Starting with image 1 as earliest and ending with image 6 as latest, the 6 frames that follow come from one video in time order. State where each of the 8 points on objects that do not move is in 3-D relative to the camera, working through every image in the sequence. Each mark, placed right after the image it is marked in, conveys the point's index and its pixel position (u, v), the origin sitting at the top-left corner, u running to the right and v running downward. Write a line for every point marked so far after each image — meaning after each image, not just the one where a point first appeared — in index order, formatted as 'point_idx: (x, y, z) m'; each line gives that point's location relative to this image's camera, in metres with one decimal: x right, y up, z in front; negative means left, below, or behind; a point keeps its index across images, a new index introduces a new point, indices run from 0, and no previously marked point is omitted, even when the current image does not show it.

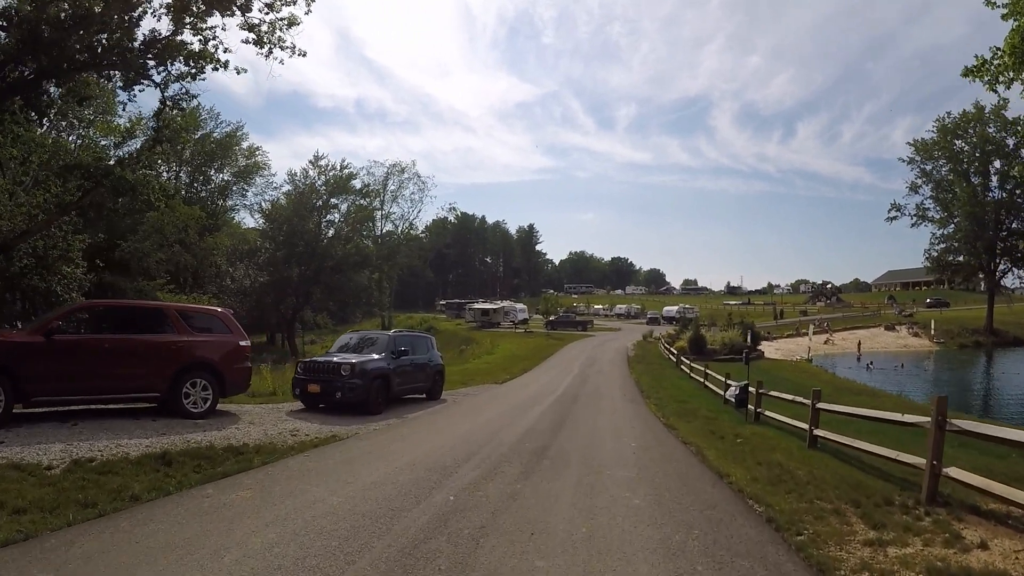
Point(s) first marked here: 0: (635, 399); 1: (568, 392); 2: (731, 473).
0: (+3.2, -2.8, +18.1) m
1: (+1.8, -2.8, +19.9) m
2: (+2.6, -2.2, +8.1) m
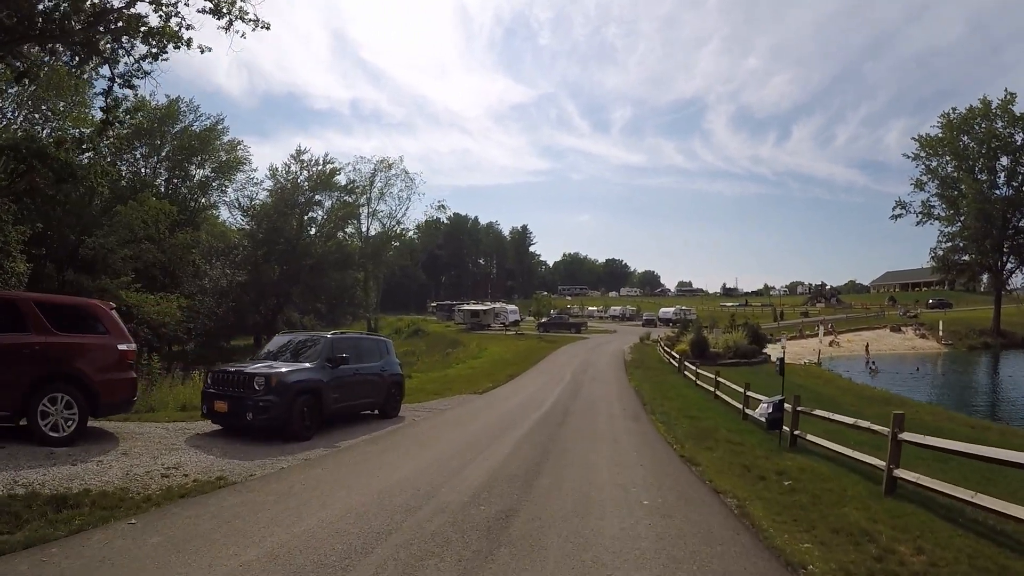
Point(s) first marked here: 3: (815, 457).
0: (+2.7, -2.6, +15.0) m
1: (+1.2, -2.7, +16.8) m
2: (+2.1, -2.0, +5.0) m
3: (+4.8, -2.7, +11.1) m
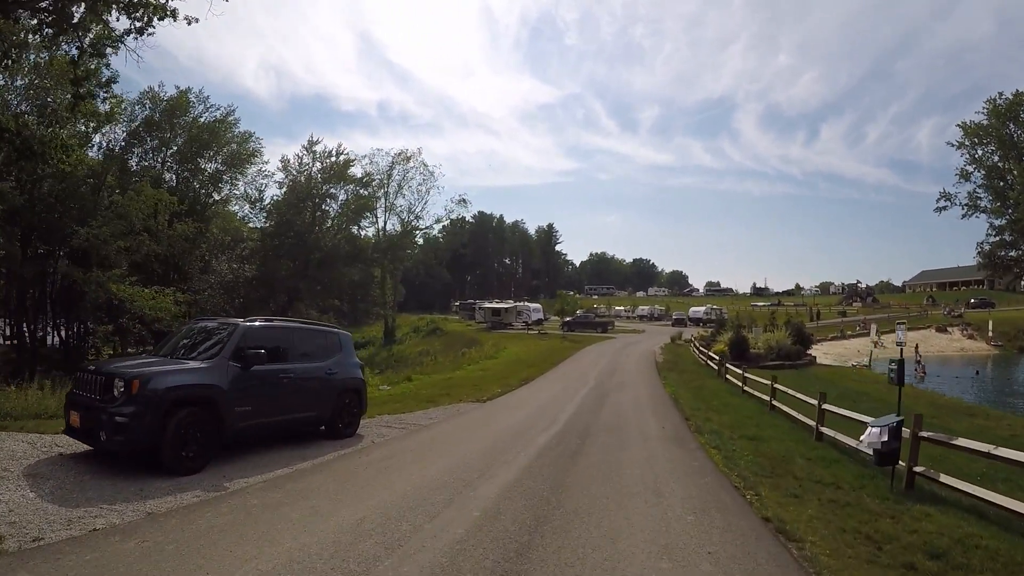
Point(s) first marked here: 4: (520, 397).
0: (+2.7, -2.3, +11.4) m
1: (+1.3, -2.4, +13.2) m
2: (+1.8, -1.6, +1.4) m
3: (+4.7, -2.4, +7.4) m
4: (+0.2, -2.7, +17.1) m
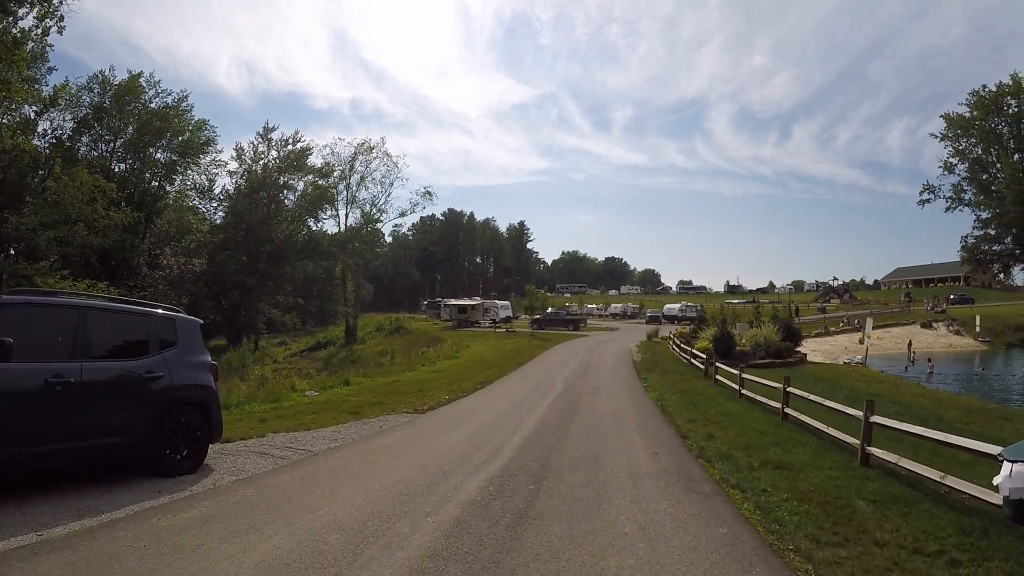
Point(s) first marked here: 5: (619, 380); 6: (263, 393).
0: (+1.9, -1.9, +8.1) m
1: (+0.5, -2.0, +9.8) m
2: (+1.3, -1.2, -1.9) m
3: (+4.1, -2.0, +4.2) m
4: (-0.8, -2.3, +13.7) m
5: (+3.0, -2.6, +19.5) m
6: (-6.3, -2.6, +17.6) m
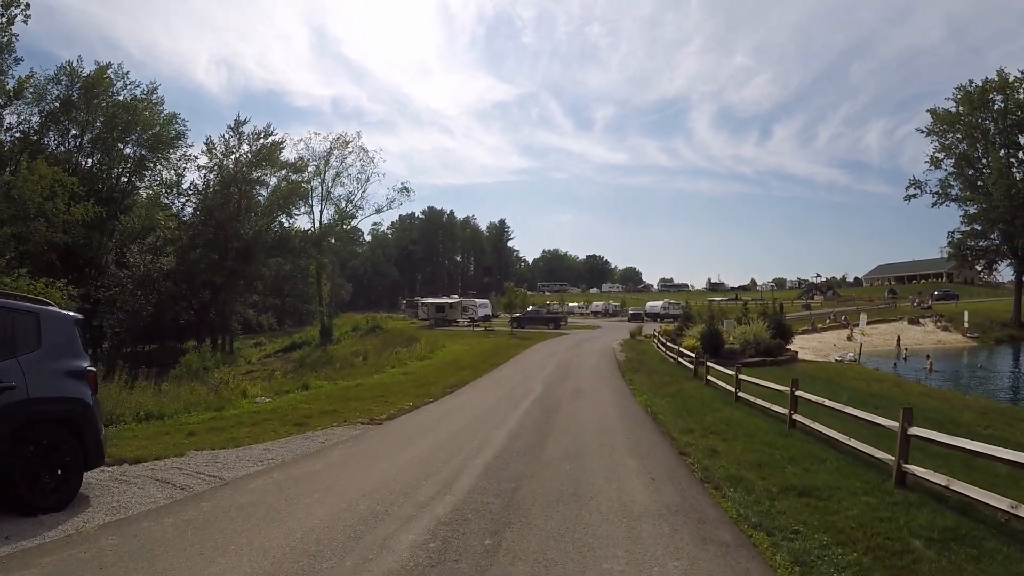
0: (+1.5, -1.8, +6.5) m
1: (+0.1, -1.8, +8.2) m
2: (+1.2, -1.1, -3.5) m
3: (+3.8, -1.8, +2.6) m
4: (-1.3, -2.2, +12.0) m
5: (+2.3, -2.4, +17.9) m
6: (-6.8, -2.5, +15.8) m
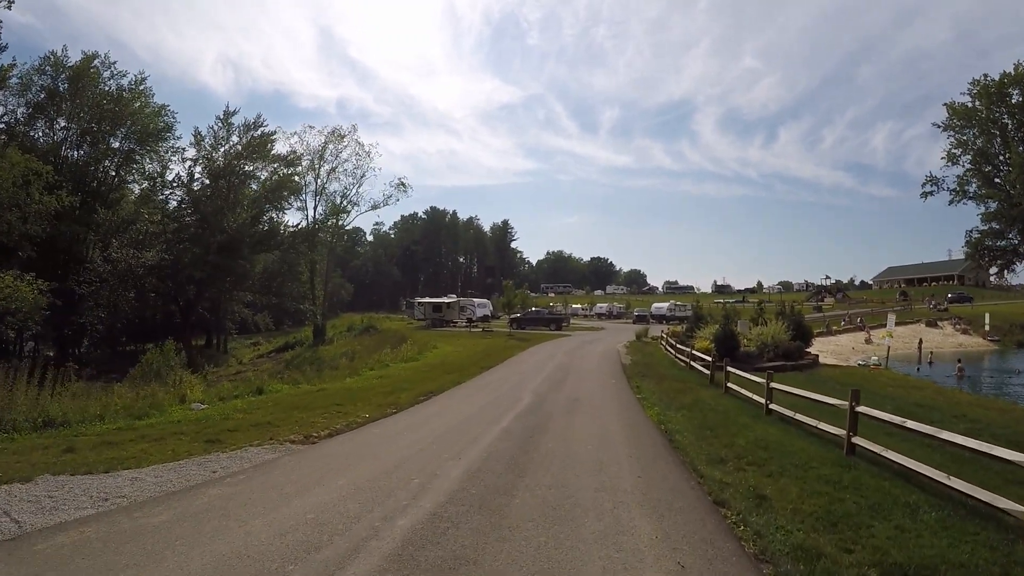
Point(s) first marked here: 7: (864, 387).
0: (+1.2, -1.6, +4.0) m
1: (-0.3, -1.6, +5.7) m
2: (+0.8, -0.9, -6.0) m
3: (+3.4, -1.6, +0.1) m
4: (-1.7, -1.9, +9.5) m
5: (+2.0, -2.2, +15.4) m
6: (-7.2, -2.3, +13.3) m
7: (+9.6, -2.7, +18.9) m
